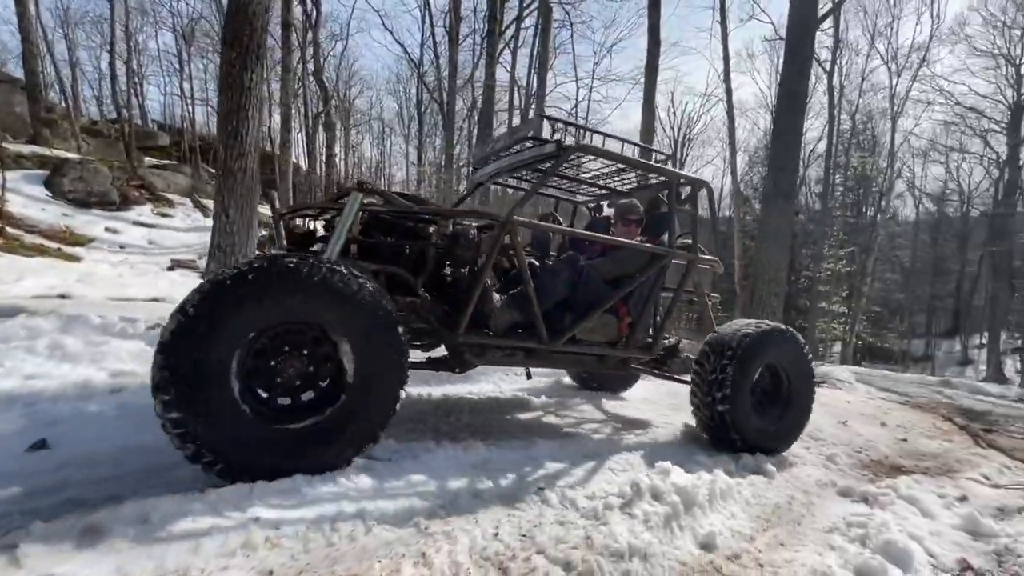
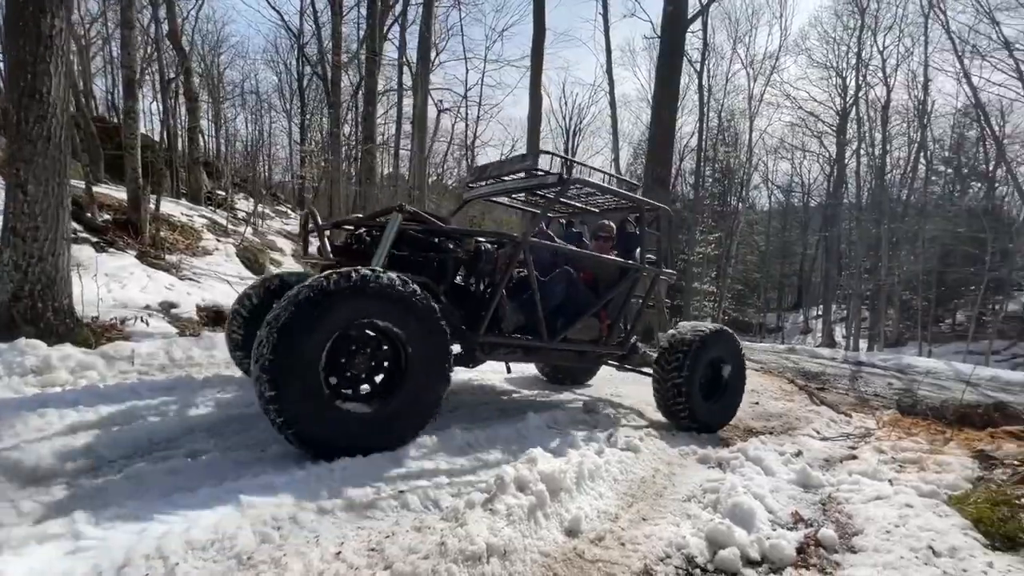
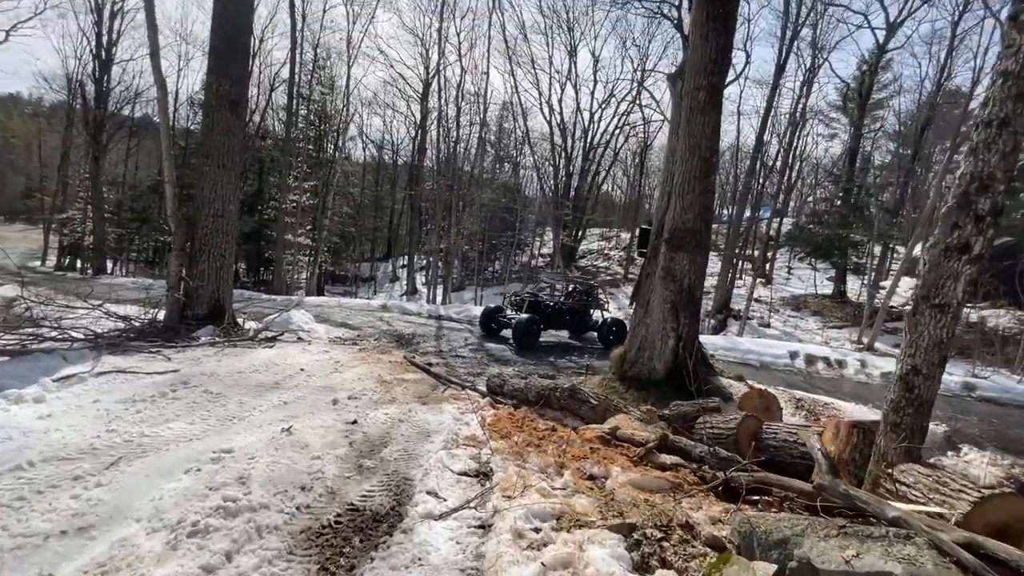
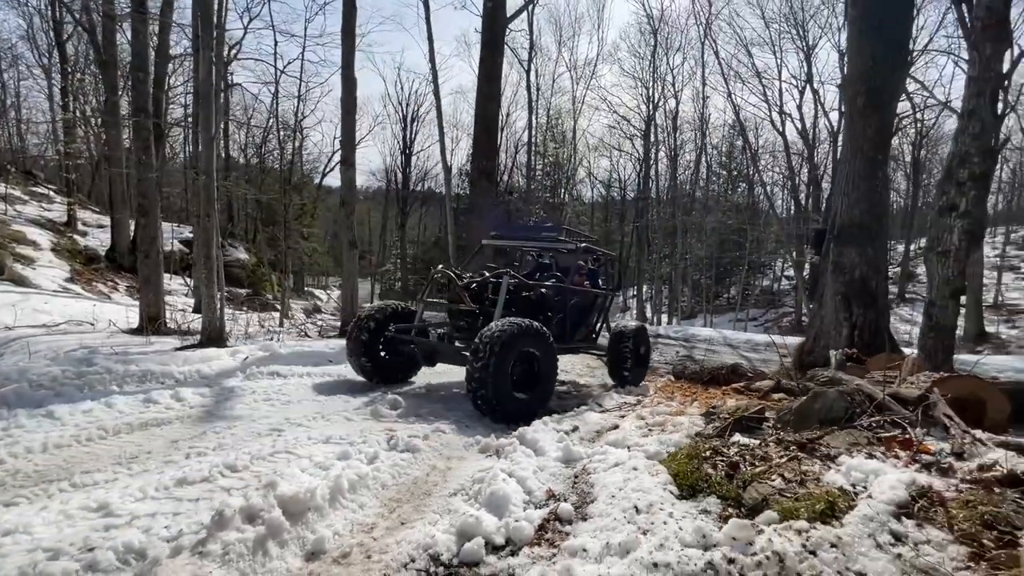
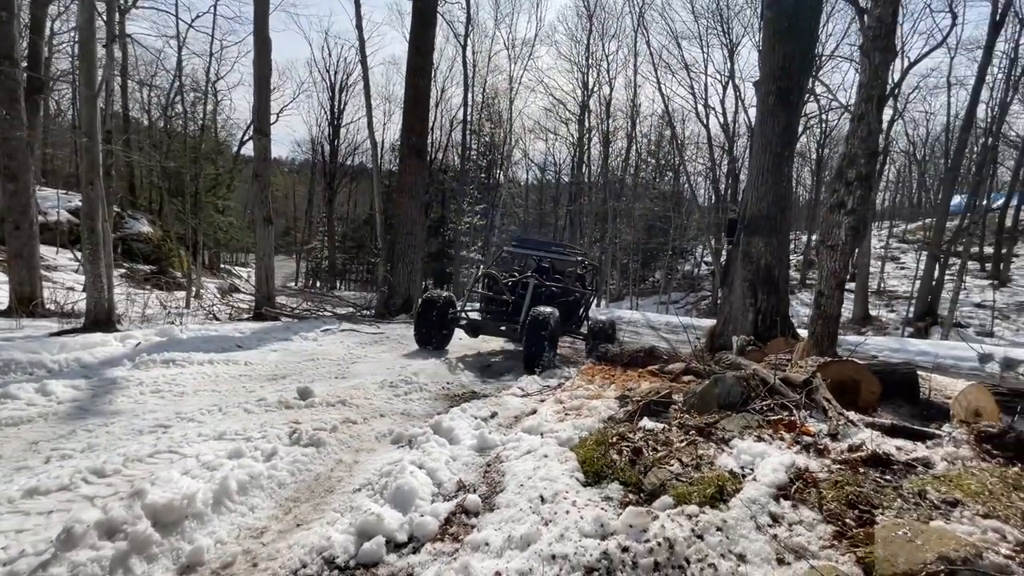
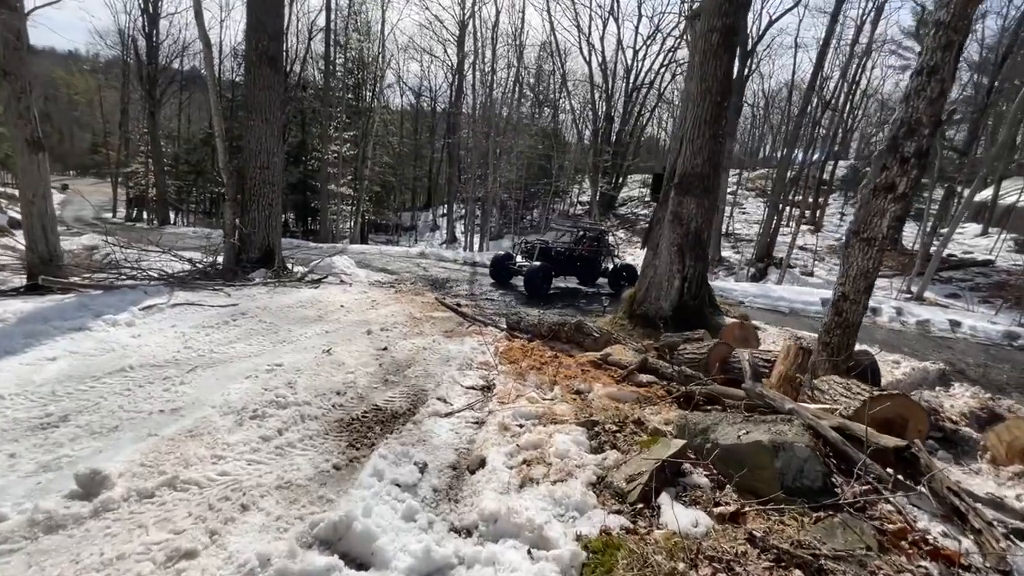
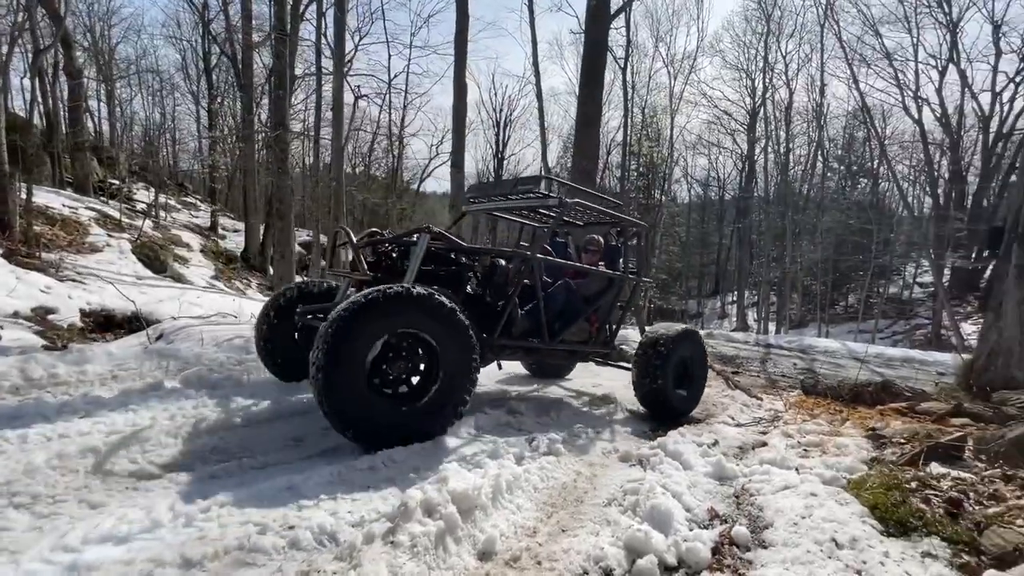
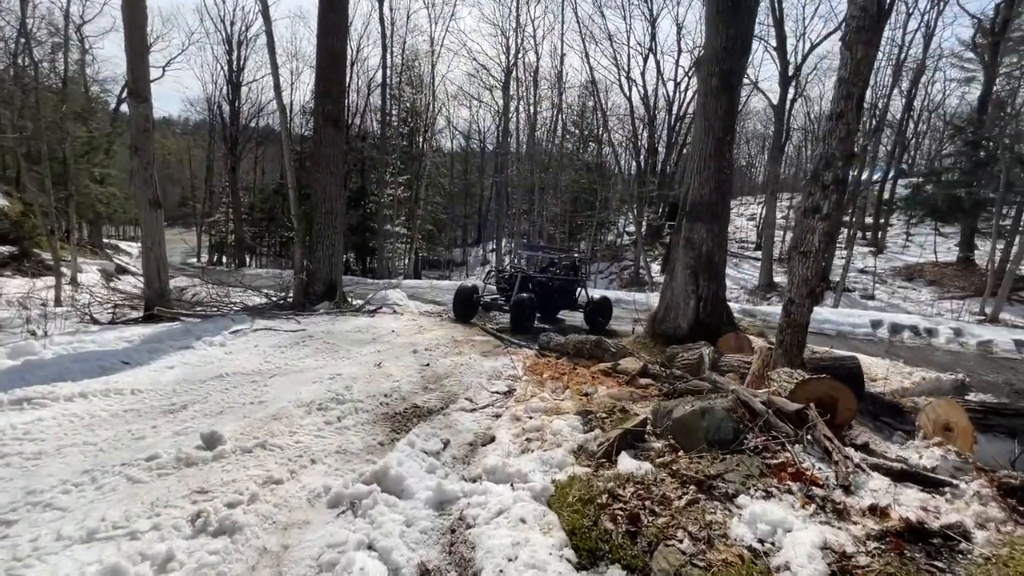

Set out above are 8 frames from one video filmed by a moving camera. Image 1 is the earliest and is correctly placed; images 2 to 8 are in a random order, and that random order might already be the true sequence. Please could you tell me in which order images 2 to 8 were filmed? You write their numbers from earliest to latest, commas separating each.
2, 7, 4, 5, 8, 6, 3
